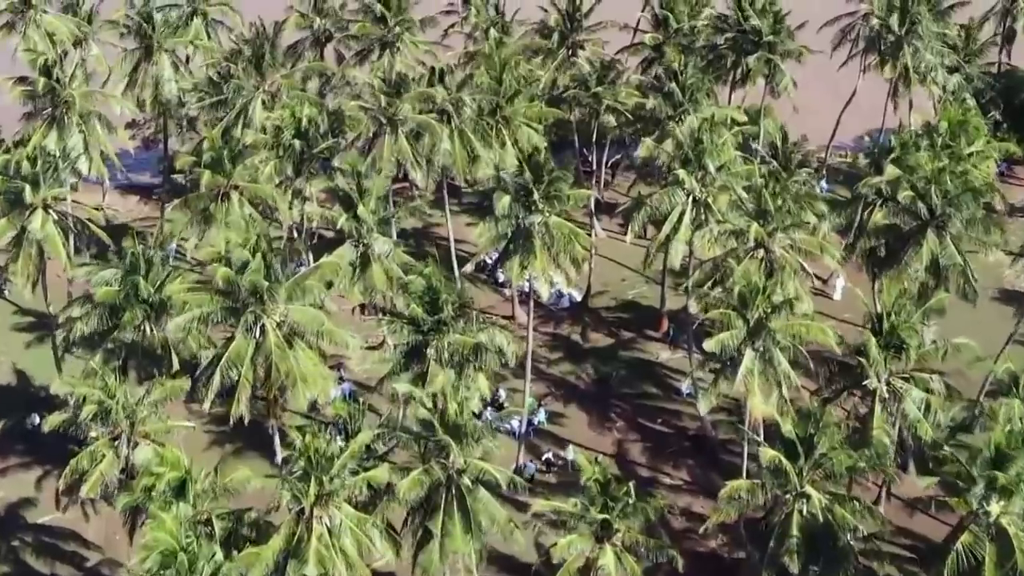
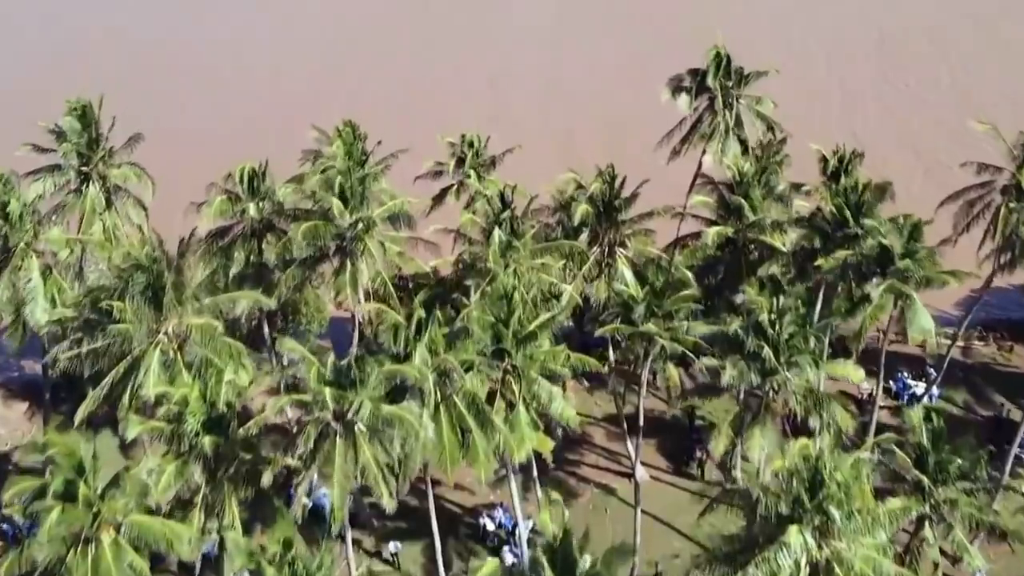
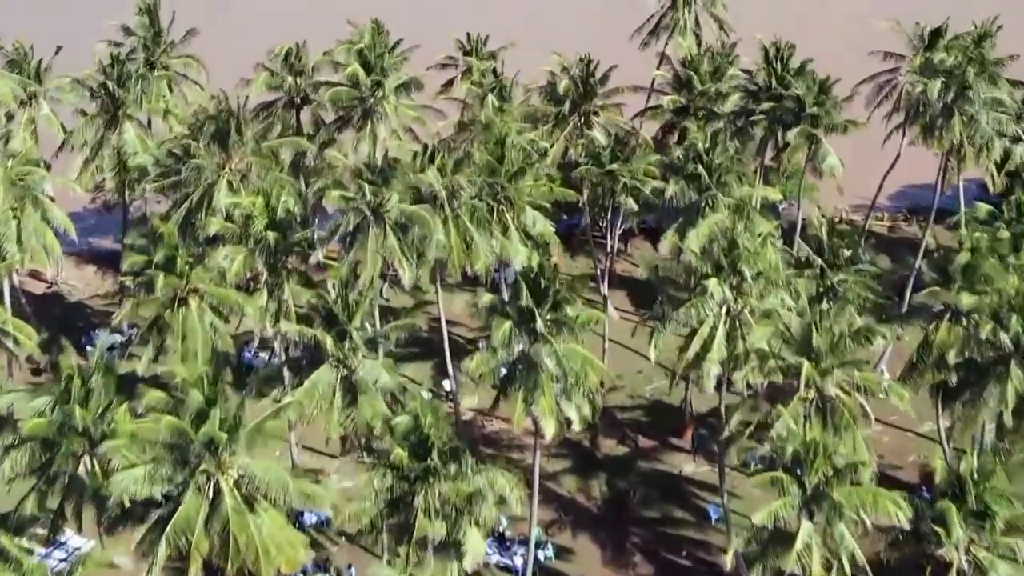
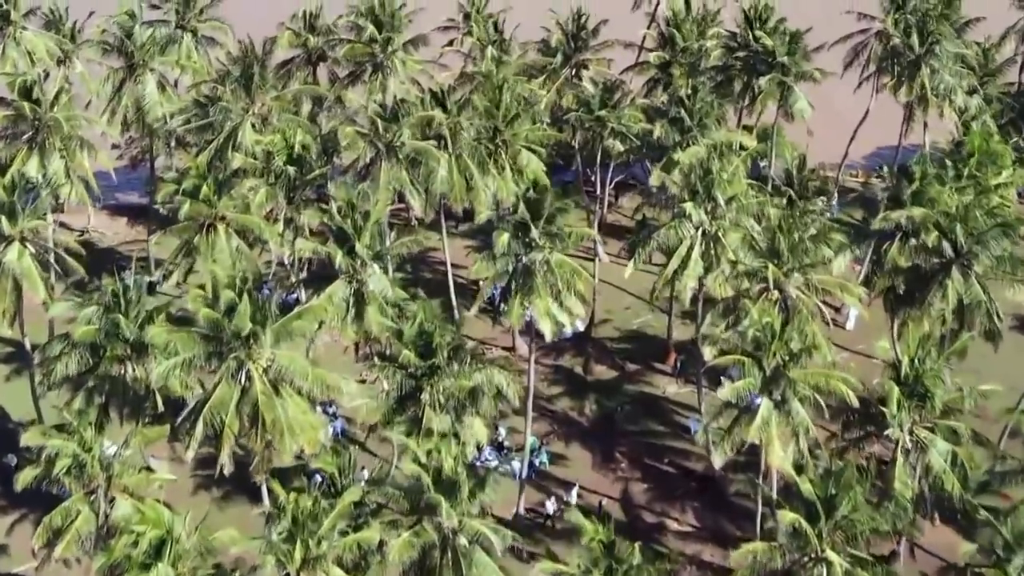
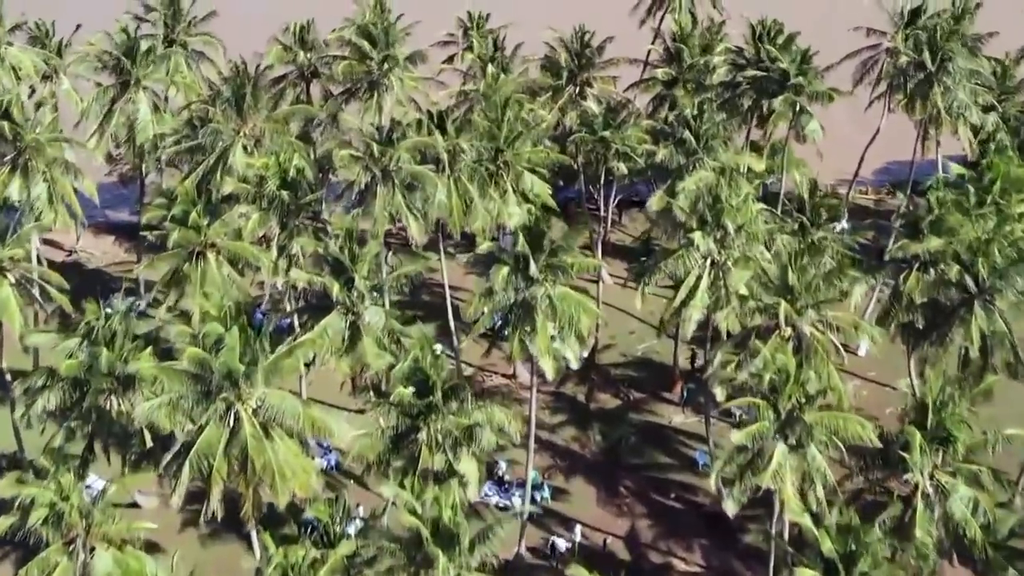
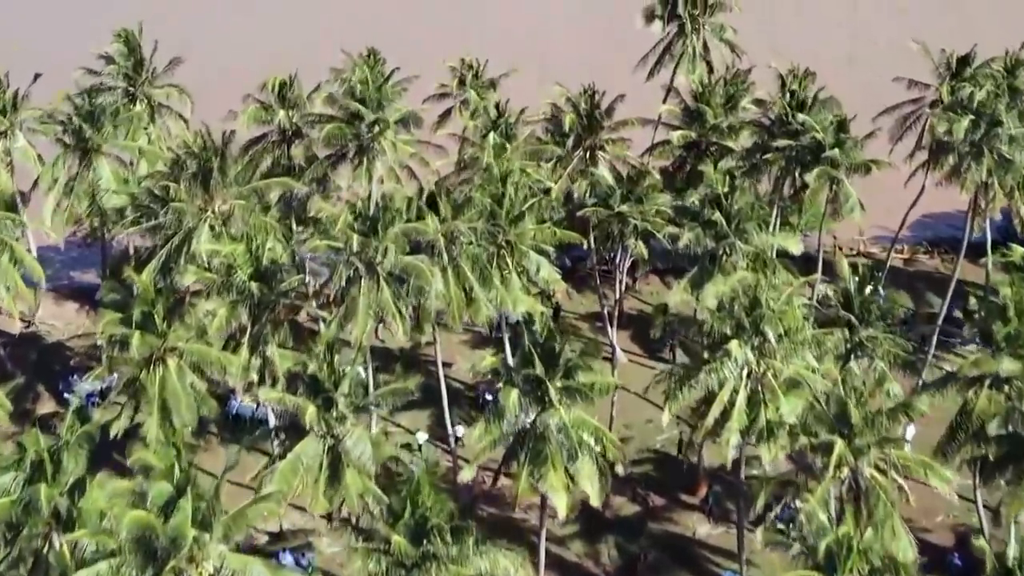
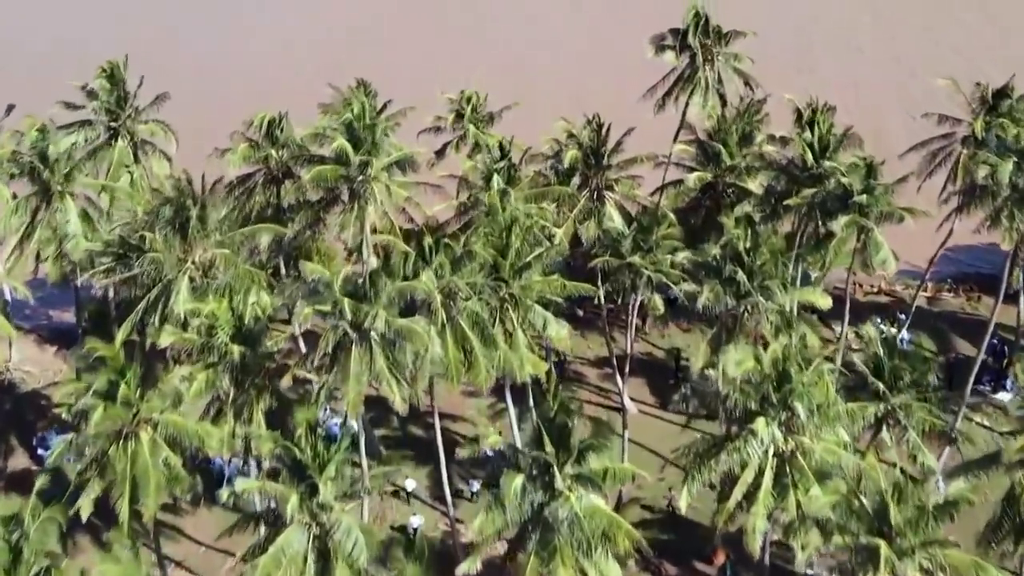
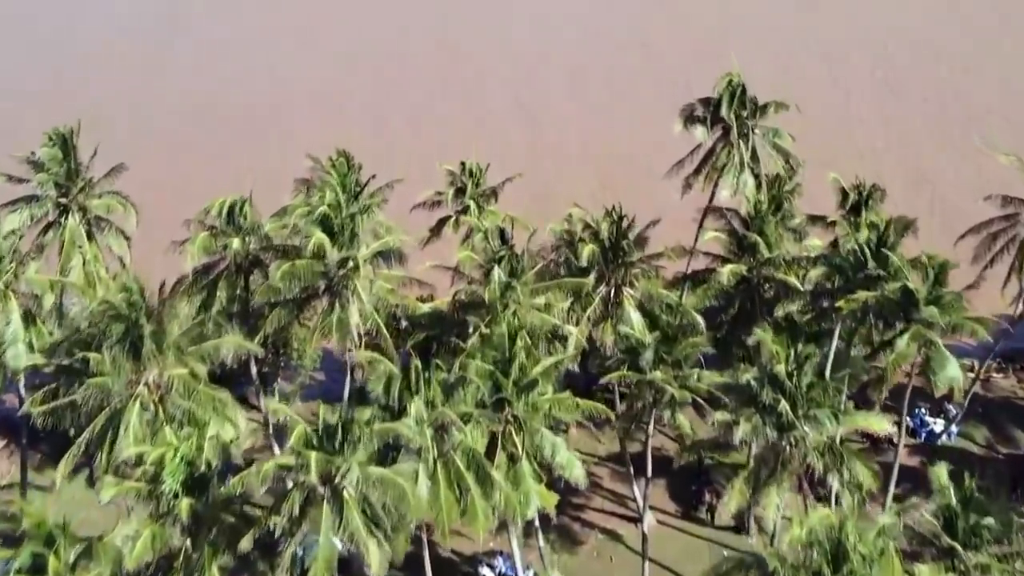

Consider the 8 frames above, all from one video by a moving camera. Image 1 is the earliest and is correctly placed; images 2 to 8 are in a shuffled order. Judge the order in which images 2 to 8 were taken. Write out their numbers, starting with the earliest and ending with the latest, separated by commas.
4, 5, 3, 6, 7, 2, 8
